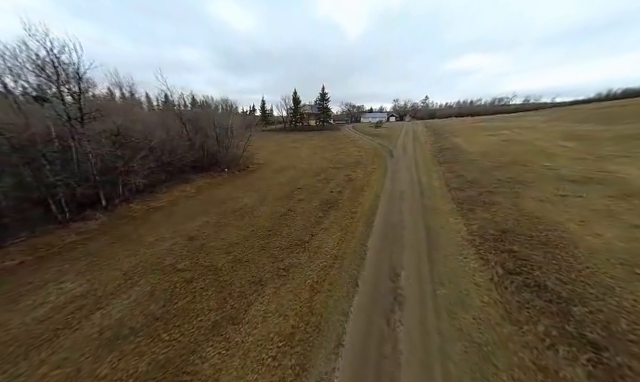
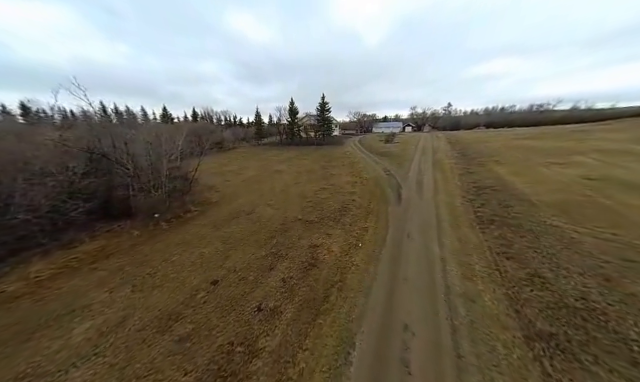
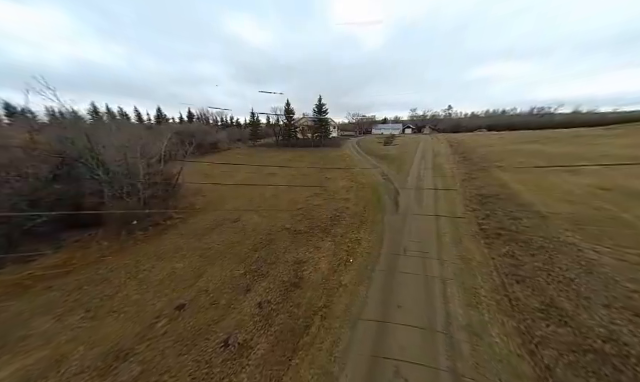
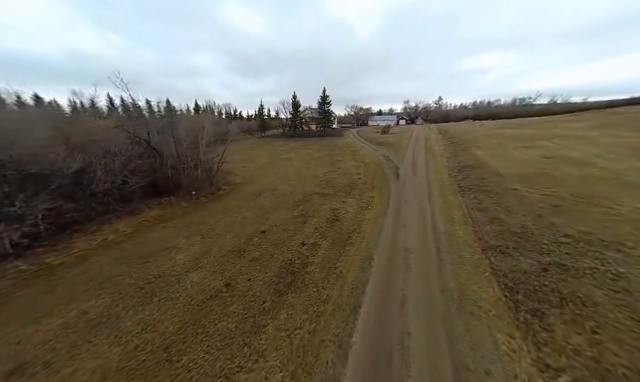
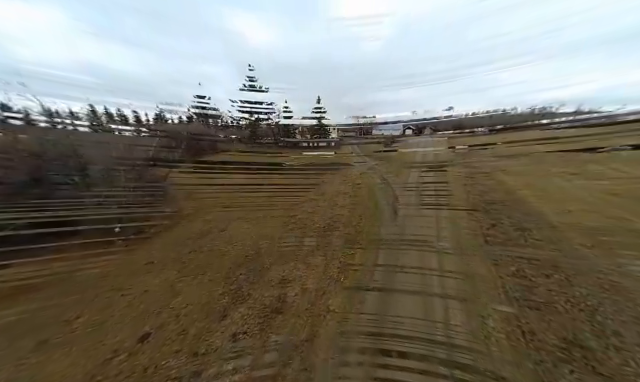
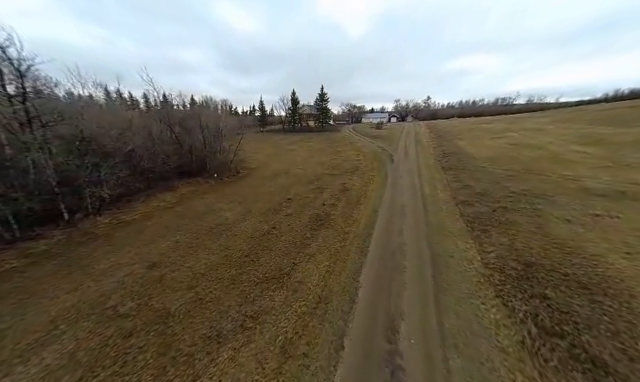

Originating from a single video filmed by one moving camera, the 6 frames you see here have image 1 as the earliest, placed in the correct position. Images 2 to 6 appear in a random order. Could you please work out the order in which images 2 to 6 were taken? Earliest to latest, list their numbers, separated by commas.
6, 4, 2, 3, 5
